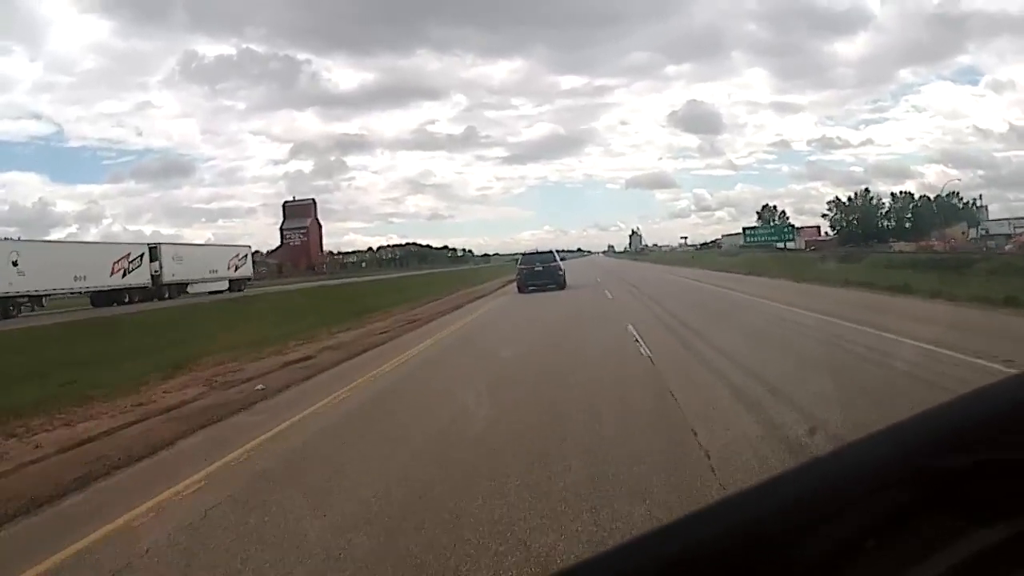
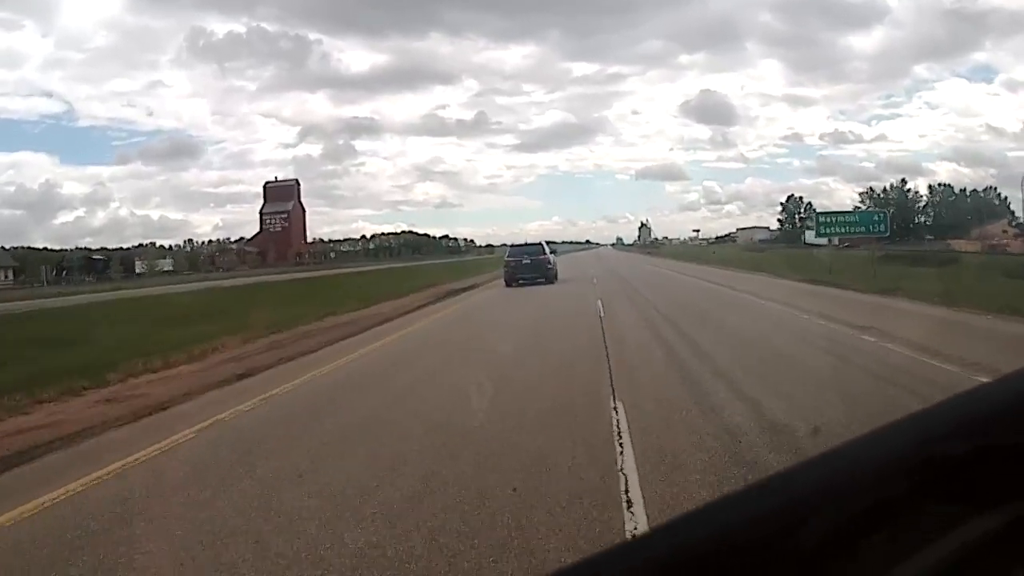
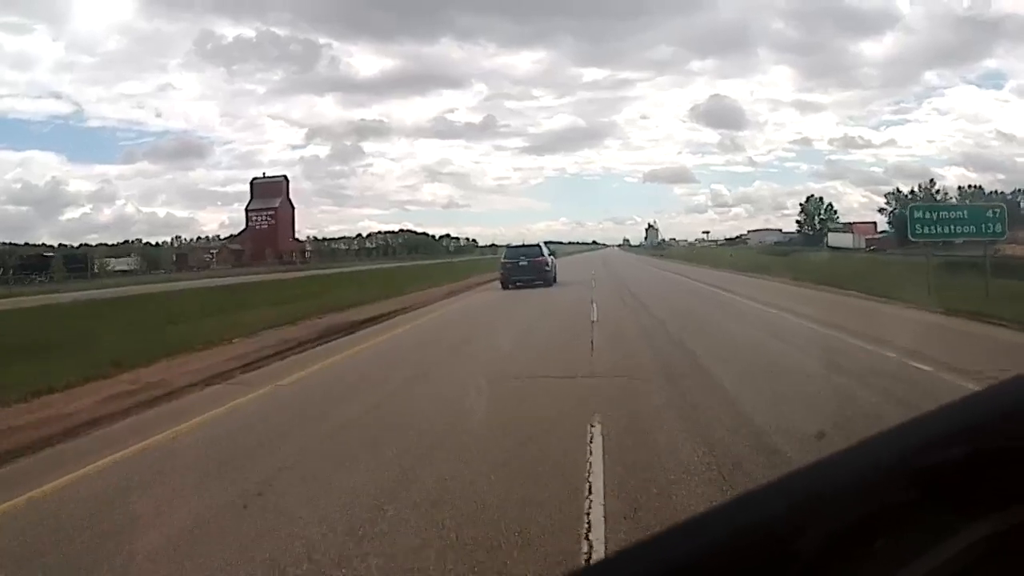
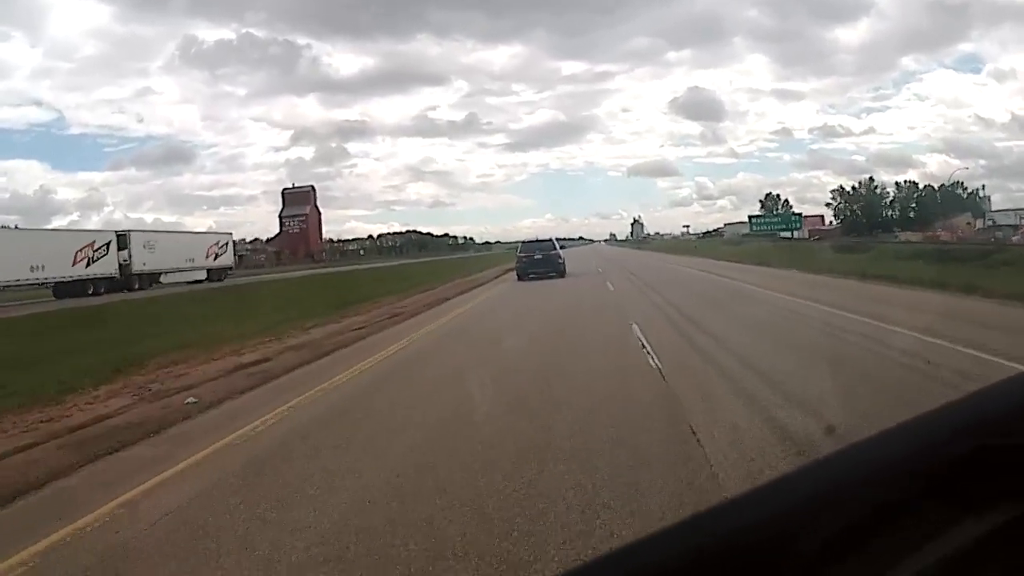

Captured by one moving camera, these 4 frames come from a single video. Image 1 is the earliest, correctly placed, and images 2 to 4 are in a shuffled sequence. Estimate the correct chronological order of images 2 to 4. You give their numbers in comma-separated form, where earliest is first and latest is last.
4, 2, 3
